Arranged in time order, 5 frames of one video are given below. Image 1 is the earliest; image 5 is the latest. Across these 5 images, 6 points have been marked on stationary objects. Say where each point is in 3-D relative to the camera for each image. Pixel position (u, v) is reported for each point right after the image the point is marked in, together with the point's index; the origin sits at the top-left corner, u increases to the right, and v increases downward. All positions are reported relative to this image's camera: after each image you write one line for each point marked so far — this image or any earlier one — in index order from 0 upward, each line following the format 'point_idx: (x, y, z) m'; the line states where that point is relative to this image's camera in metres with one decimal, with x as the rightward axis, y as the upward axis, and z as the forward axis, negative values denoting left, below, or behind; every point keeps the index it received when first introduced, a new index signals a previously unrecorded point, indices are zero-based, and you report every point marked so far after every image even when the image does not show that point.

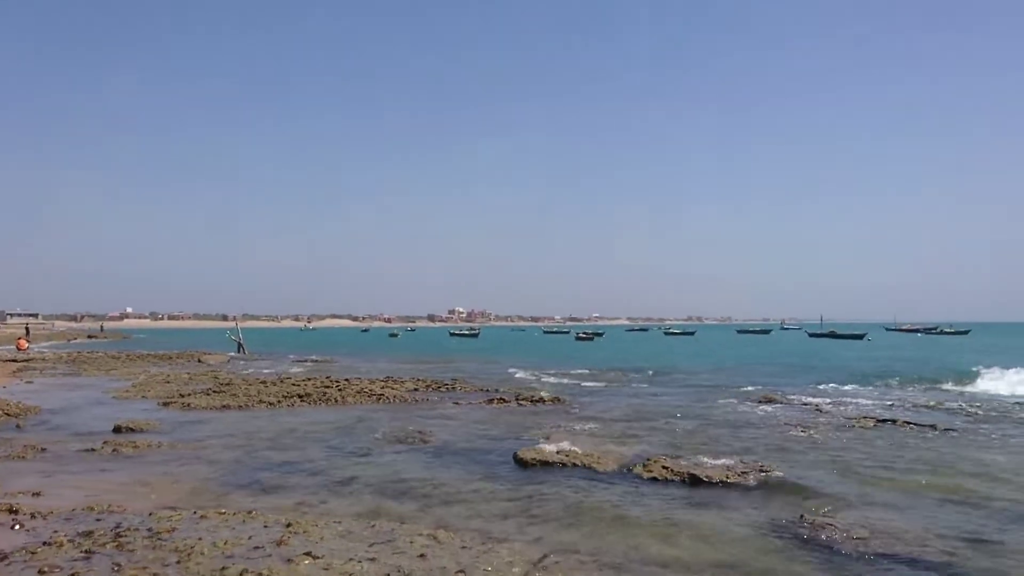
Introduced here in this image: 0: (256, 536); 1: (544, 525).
0: (-4.1, -4.1, +12.2) m
1: (+0.6, -4.2, +13.0) m
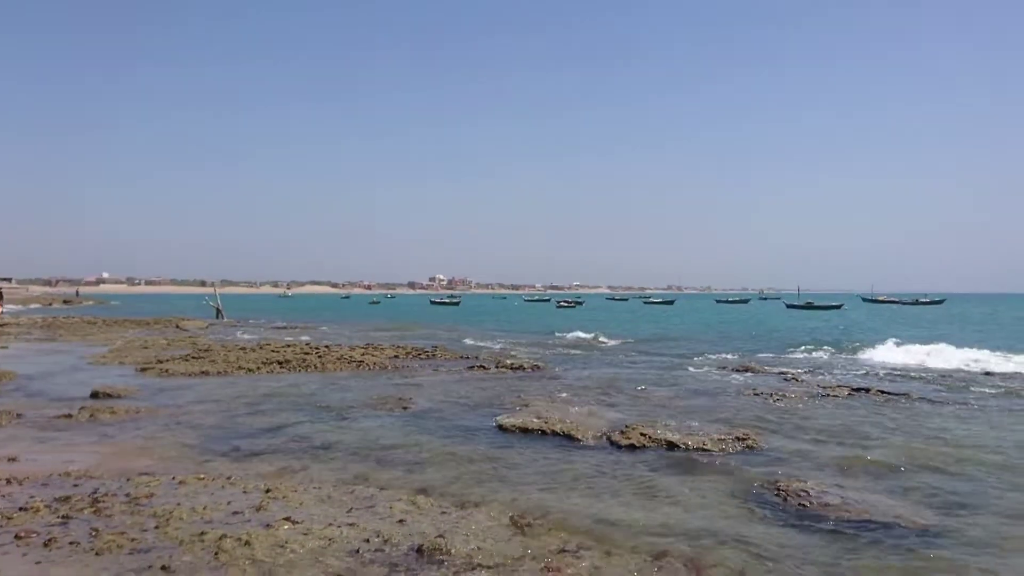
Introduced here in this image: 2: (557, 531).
0: (-4.5, -3.5, +12.3) m
1: (+0.2, -3.6, +13.1) m
2: (+0.8, -3.7, +11.3) m
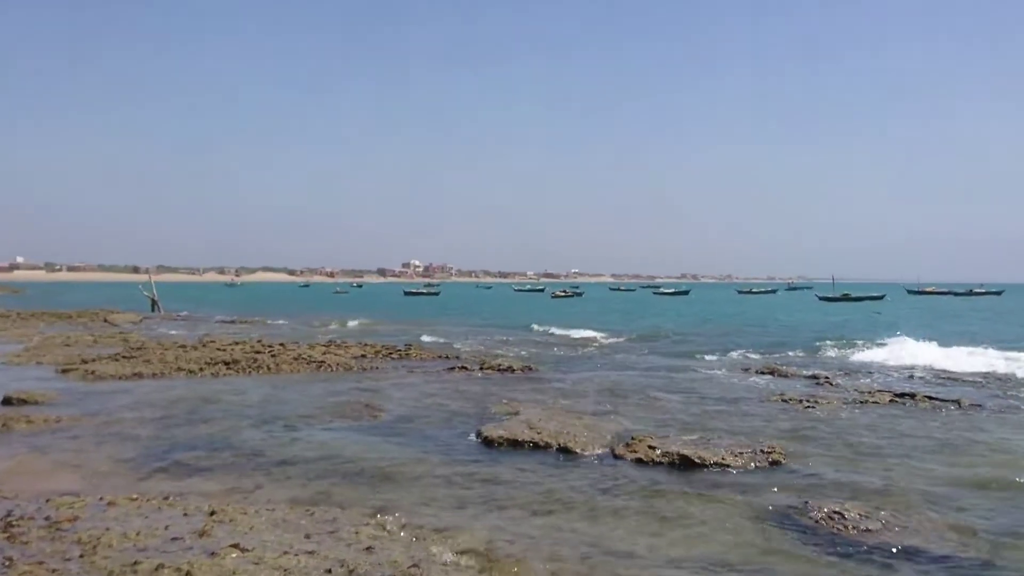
0: (-4.7, -3.3, +10.1) m
1: (0.0, -3.4, +10.9) m
2: (+0.6, -3.5, +9.1) m
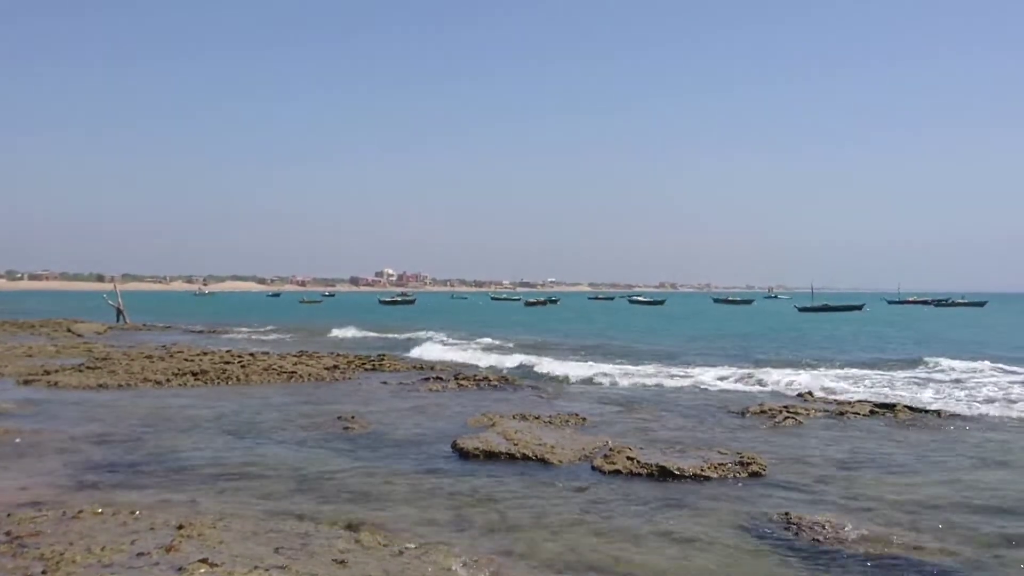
0: (-5.1, -3.4, +9.8) m
1: (-0.4, -3.6, +10.7) m
2: (+0.2, -3.6, +8.9) m
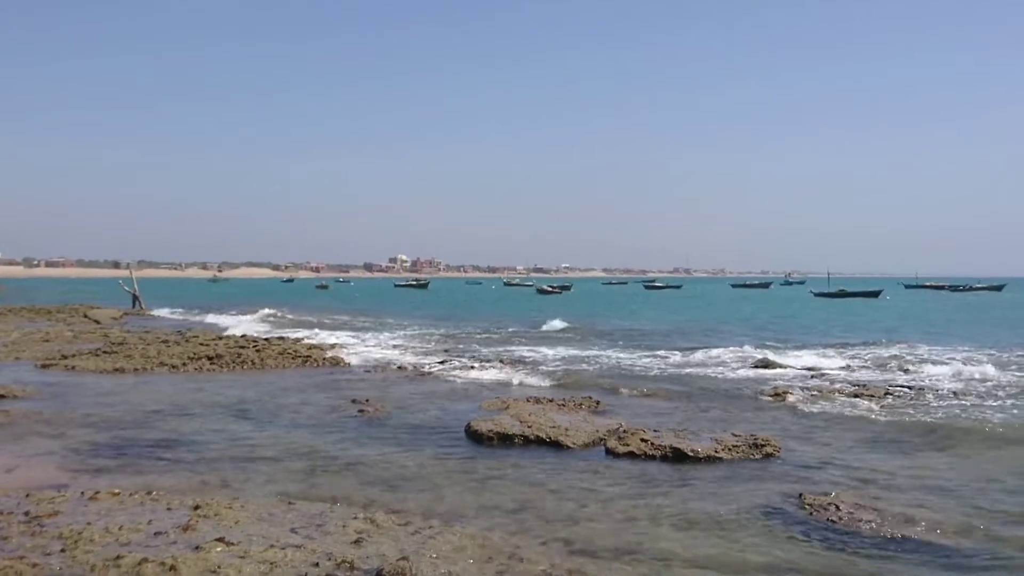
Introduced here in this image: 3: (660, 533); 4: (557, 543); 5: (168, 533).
0: (-4.9, -3.2, +9.8) m
1: (-0.2, -3.3, +10.7) m
2: (+0.4, -3.4, +8.9) m
3: (+1.9, -3.3, +9.7) m
4: (+0.5, -3.3, +9.4) m
5: (-4.5, -3.2, +9.4) m
